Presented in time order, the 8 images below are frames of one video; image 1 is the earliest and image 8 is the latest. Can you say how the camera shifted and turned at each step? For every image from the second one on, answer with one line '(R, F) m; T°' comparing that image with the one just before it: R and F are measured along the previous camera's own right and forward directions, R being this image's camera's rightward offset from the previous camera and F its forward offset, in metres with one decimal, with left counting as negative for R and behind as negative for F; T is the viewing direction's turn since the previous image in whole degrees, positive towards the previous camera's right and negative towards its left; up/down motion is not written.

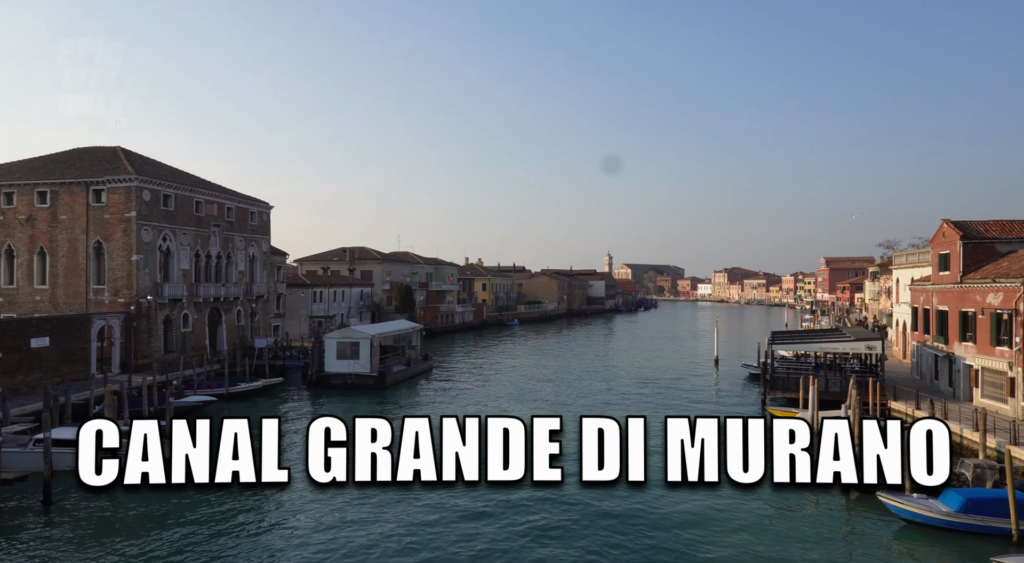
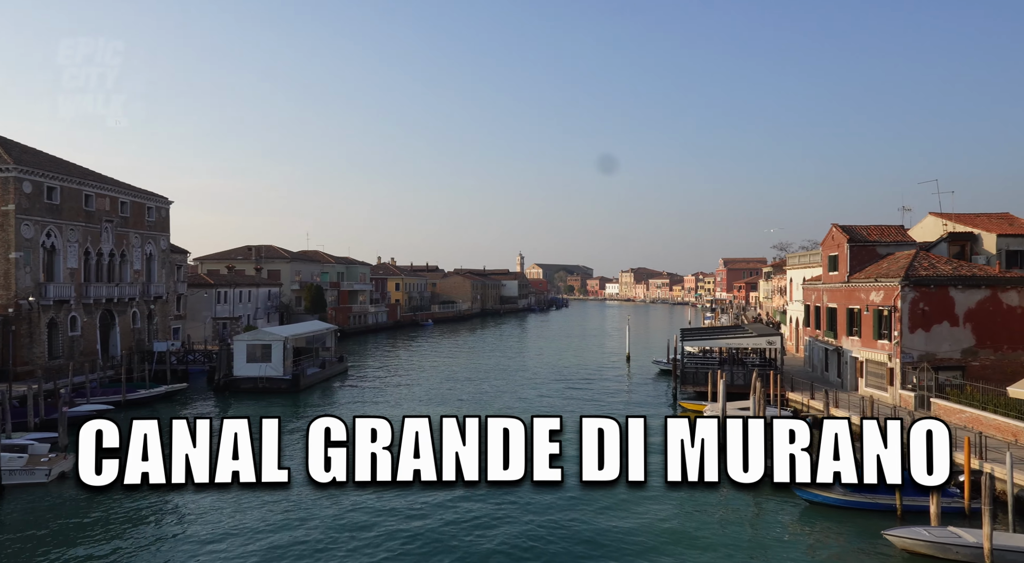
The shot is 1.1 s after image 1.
(-0.7, -1.5) m; +7°
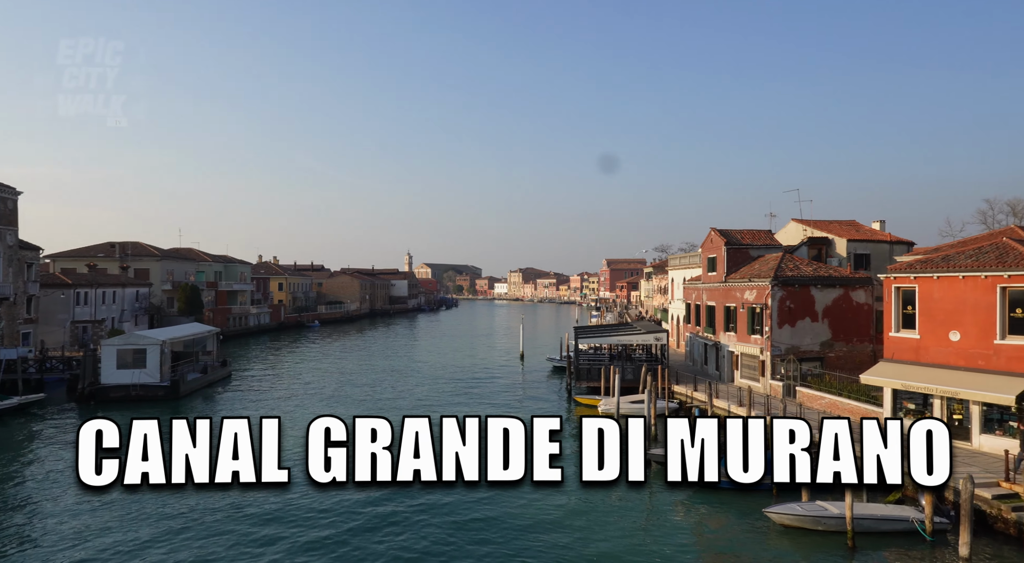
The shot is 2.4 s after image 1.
(-0.8, -1.5) m; +8°
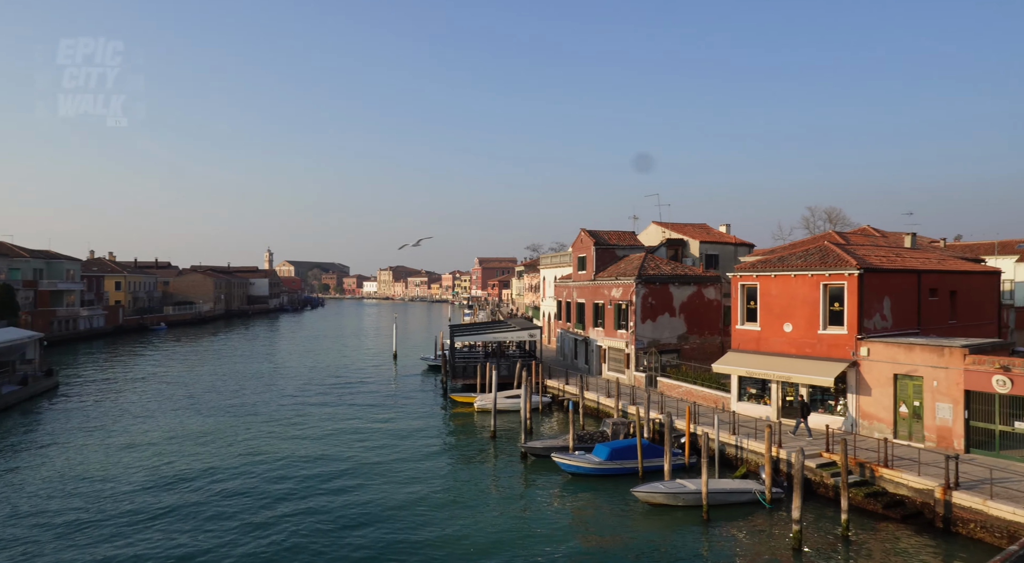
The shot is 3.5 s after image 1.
(-0.3, -1.2) m; +10°
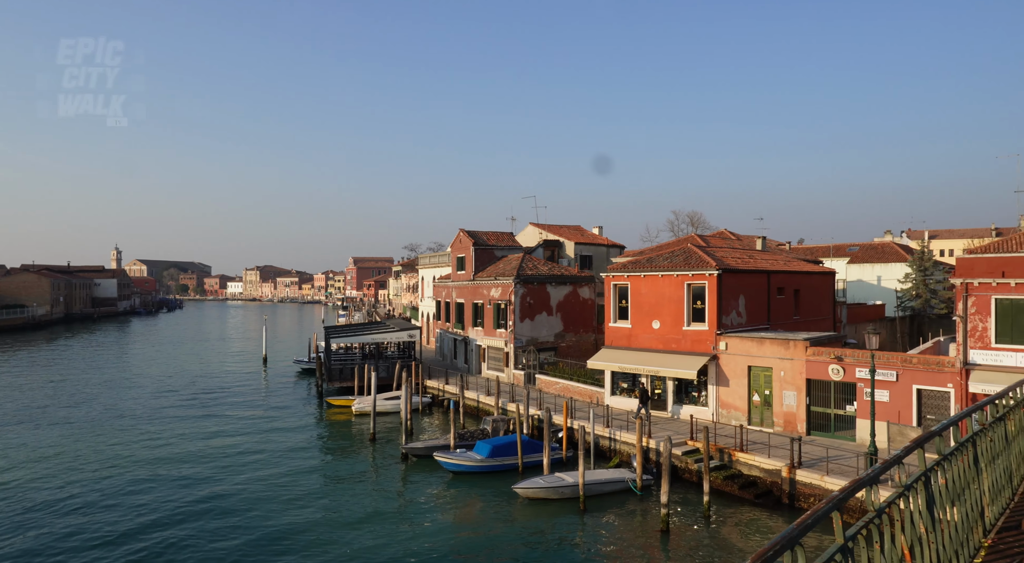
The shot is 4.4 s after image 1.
(-0.1, -0.4) m; +9°
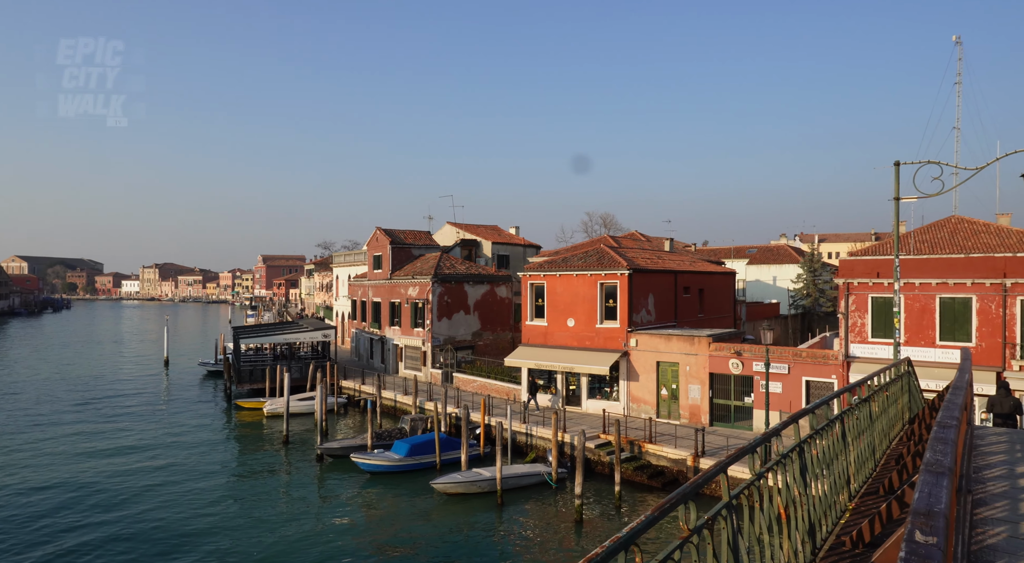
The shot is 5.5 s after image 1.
(0.0, -0.4) m; +6°
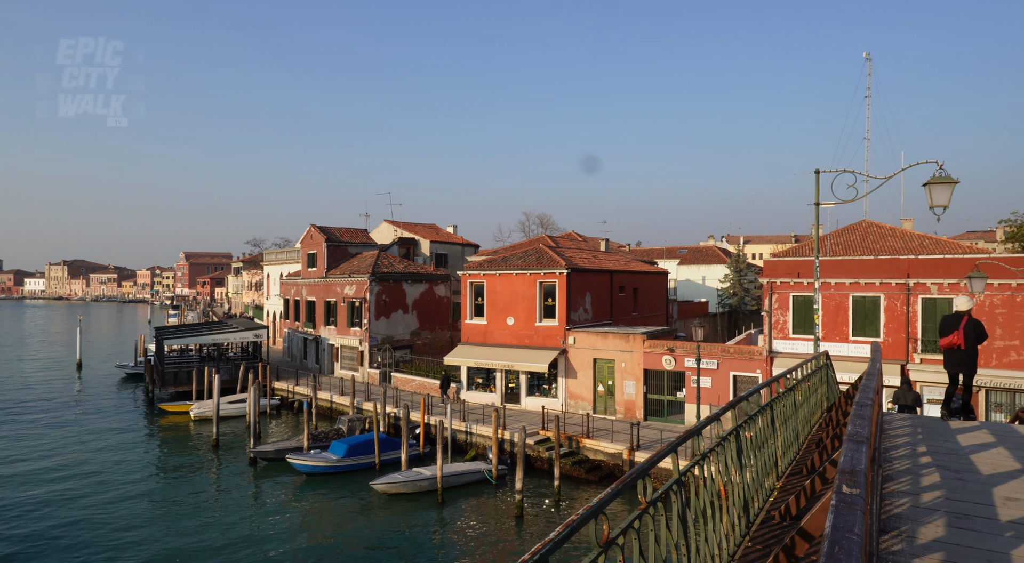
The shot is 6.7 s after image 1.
(0.0, -0.3) m; +5°
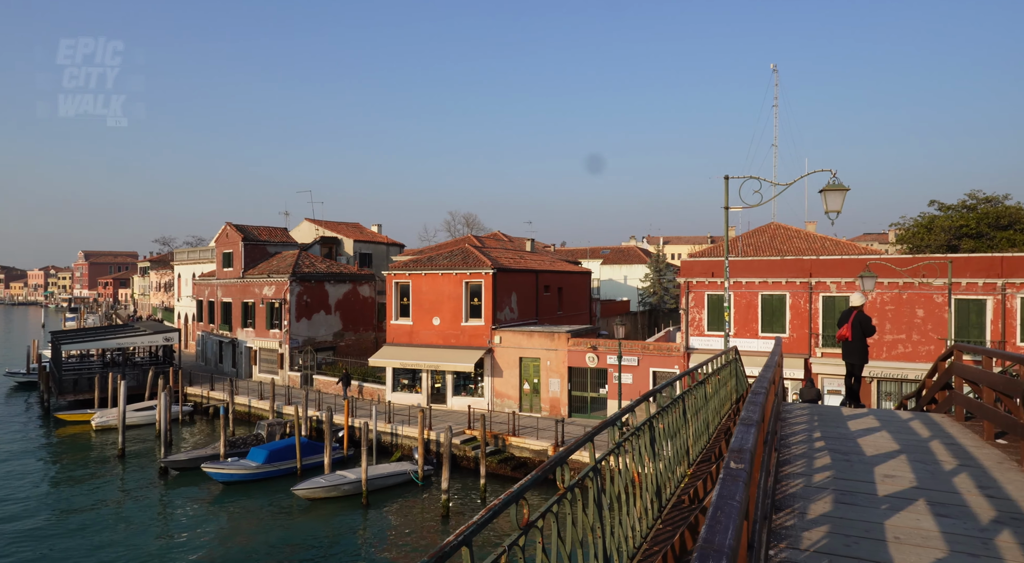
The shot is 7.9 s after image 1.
(0.0, -0.2) m; +6°
